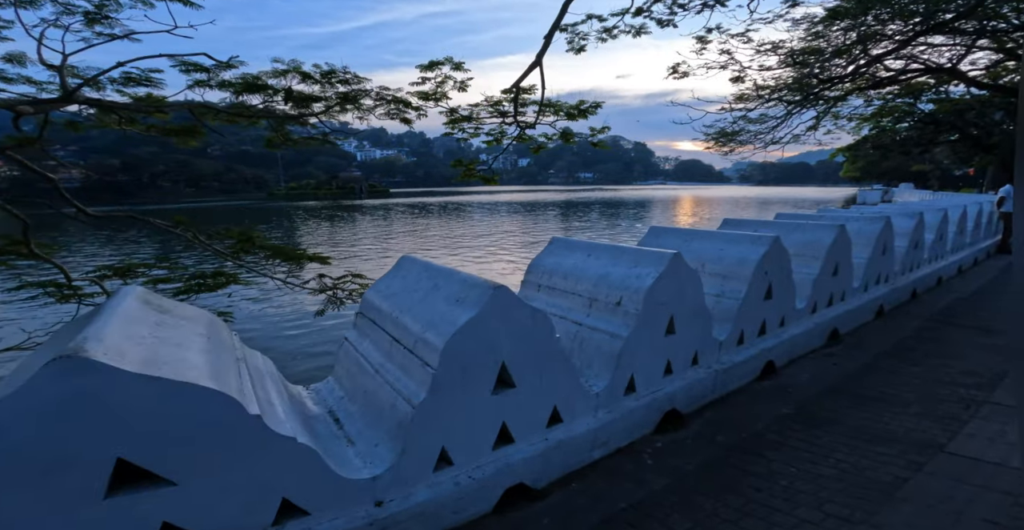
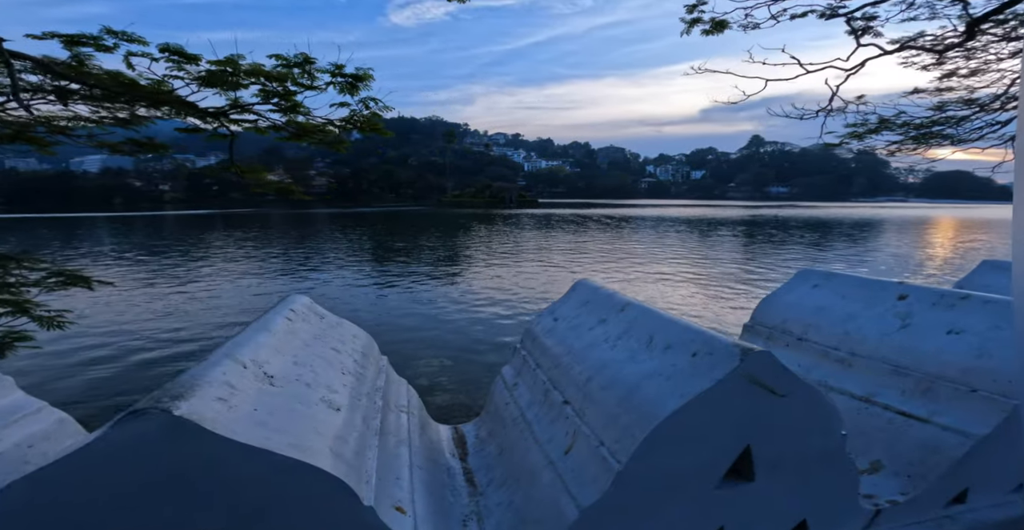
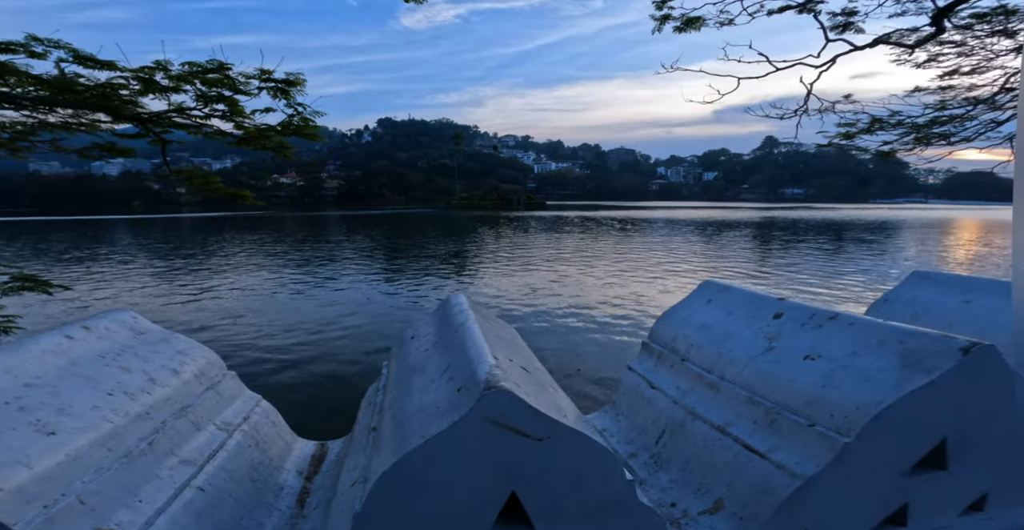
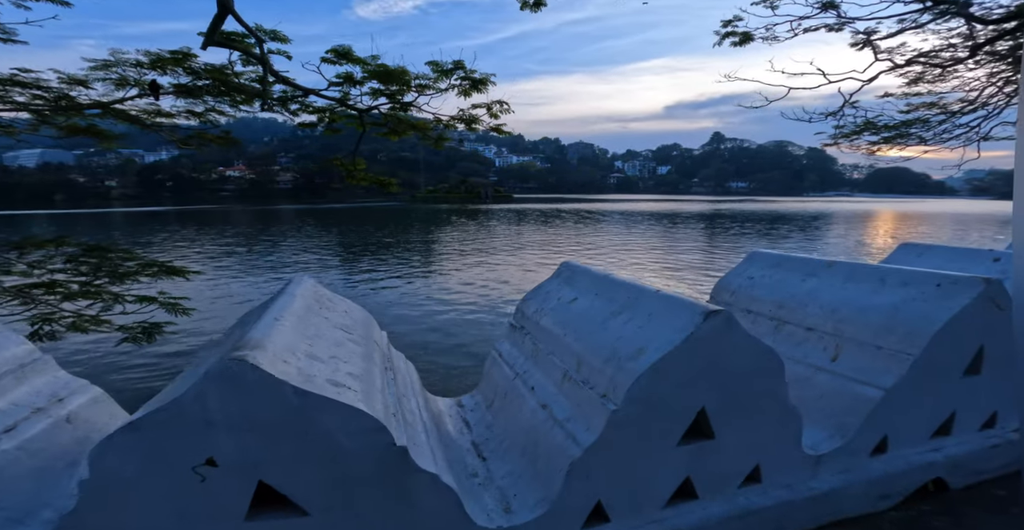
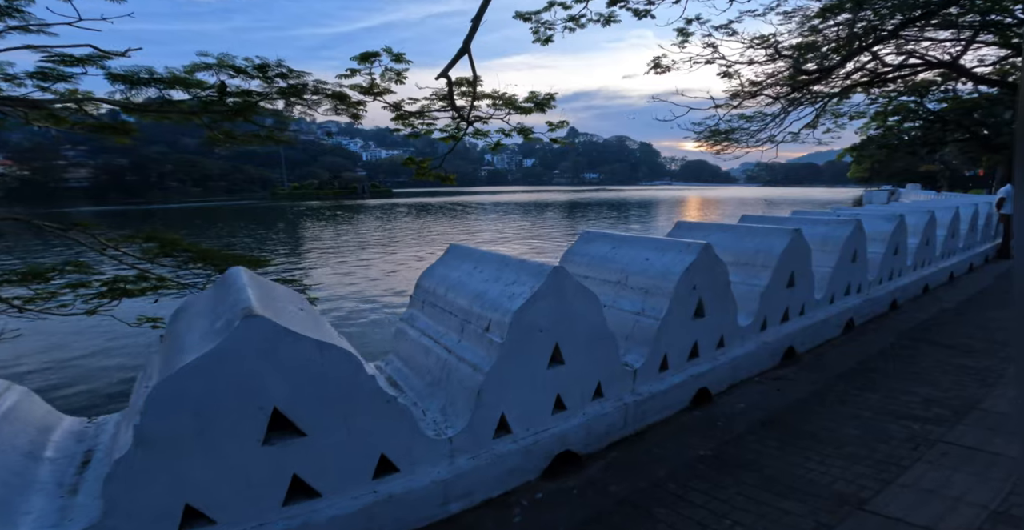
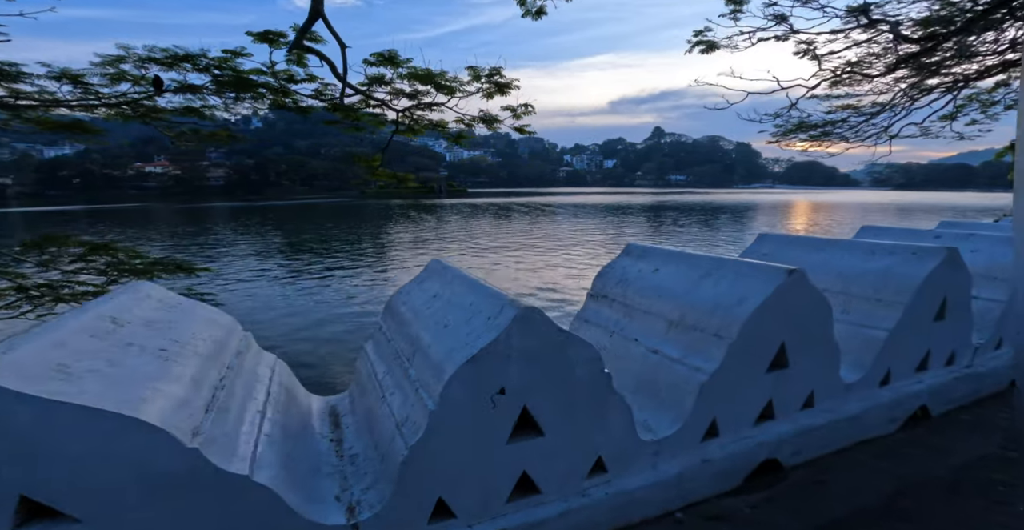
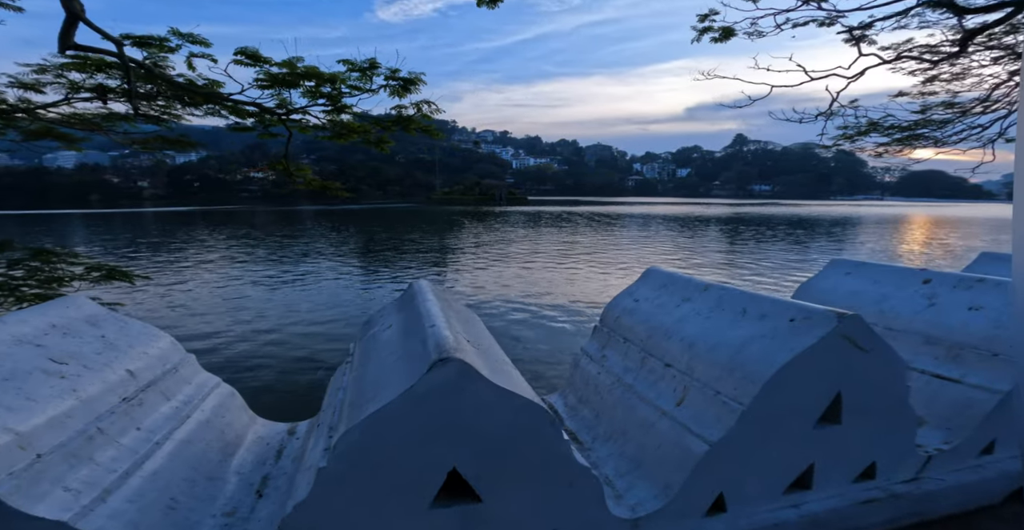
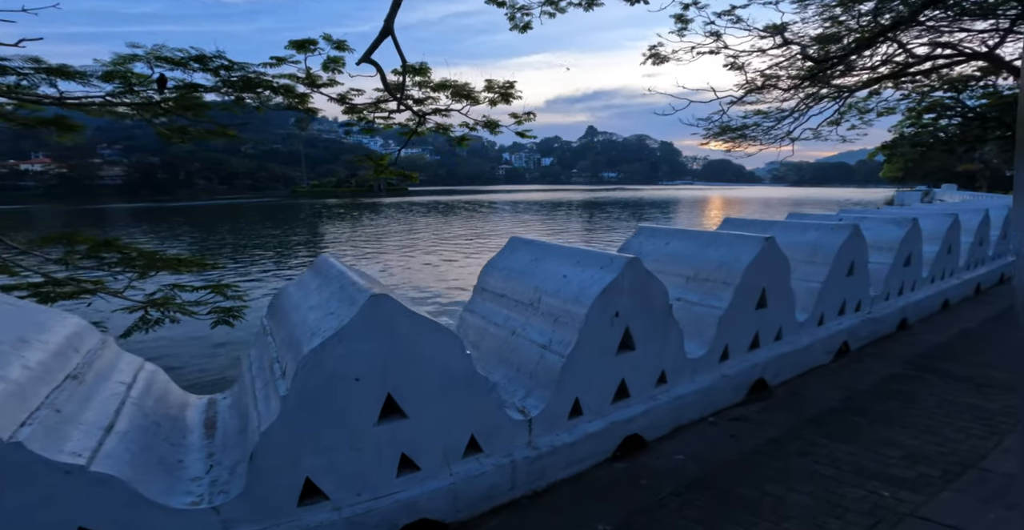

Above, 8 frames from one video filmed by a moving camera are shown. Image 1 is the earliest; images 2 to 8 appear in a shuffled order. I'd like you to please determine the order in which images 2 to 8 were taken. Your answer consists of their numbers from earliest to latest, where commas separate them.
5, 8, 6, 4, 7, 2, 3
